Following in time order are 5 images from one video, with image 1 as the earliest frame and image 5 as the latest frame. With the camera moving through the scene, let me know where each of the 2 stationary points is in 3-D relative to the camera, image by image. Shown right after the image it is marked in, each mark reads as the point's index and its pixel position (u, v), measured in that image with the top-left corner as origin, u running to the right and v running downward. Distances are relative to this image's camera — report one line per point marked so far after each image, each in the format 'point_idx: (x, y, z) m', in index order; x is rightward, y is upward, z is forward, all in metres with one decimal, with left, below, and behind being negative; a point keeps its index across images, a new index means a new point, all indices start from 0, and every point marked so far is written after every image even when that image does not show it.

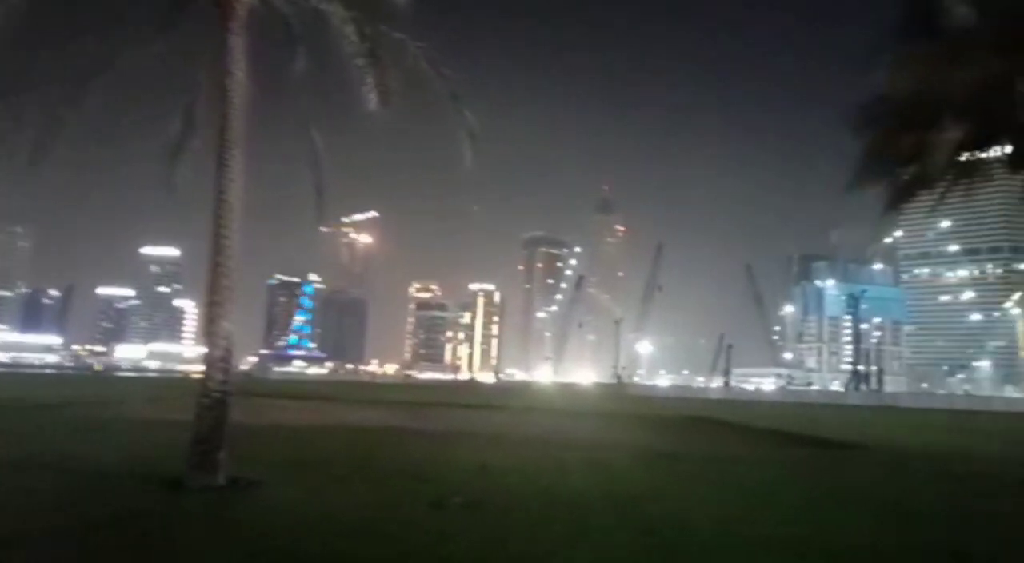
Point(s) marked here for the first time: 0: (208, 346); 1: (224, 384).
0: (-7.1, -1.5, +16.9) m
1: (-6.8, -2.4, +16.9) m
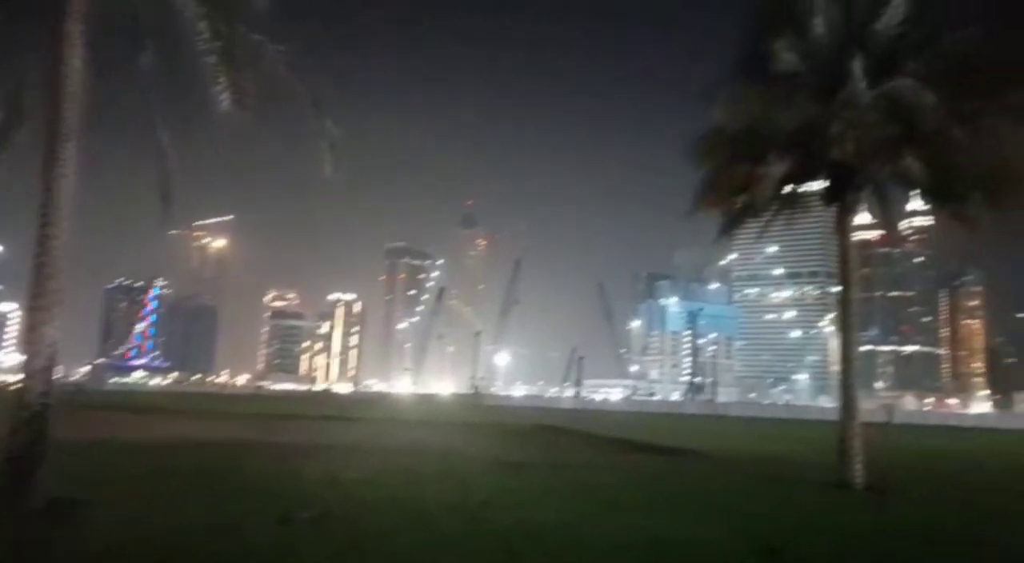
0: (-10.3, -1.6, +15.4) m
1: (-10.1, -2.5, +15.5) m
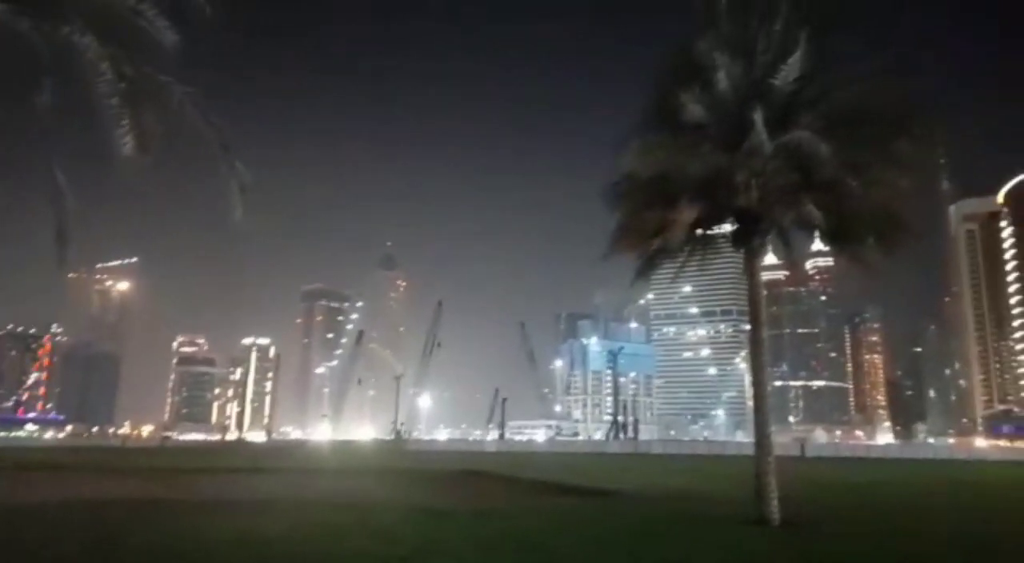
0: (-2.7, -3.9, +20.5) m
1: (-2.3, -4.8, +20.4) m
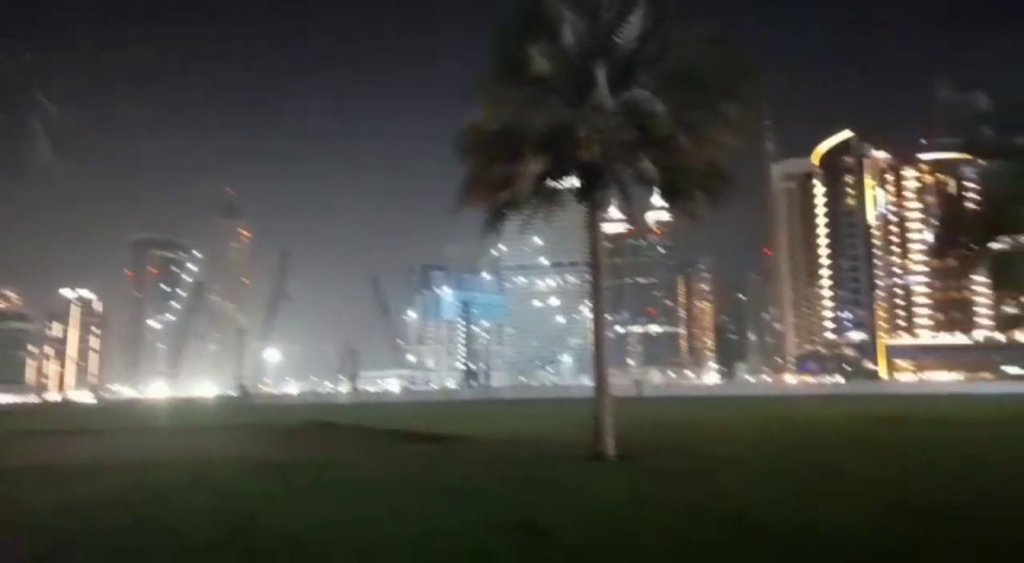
0: (-6.7, -2.5, +19.8) m
1: (-6.3, -3.4, +19.8) m
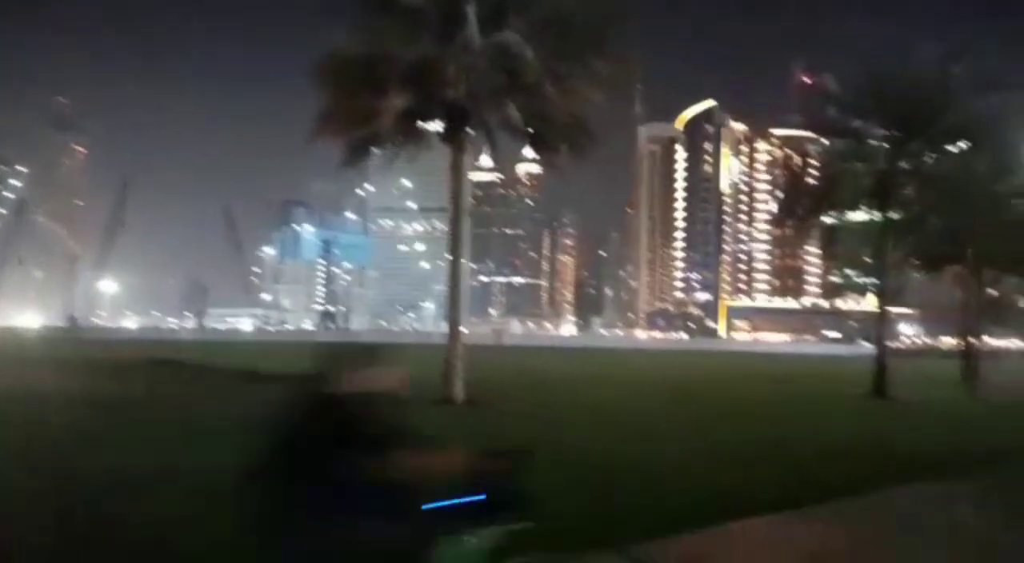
0: (-10.1, -0.6, +18.5) m
1: (-9.9, -1.5, +18.6) m
